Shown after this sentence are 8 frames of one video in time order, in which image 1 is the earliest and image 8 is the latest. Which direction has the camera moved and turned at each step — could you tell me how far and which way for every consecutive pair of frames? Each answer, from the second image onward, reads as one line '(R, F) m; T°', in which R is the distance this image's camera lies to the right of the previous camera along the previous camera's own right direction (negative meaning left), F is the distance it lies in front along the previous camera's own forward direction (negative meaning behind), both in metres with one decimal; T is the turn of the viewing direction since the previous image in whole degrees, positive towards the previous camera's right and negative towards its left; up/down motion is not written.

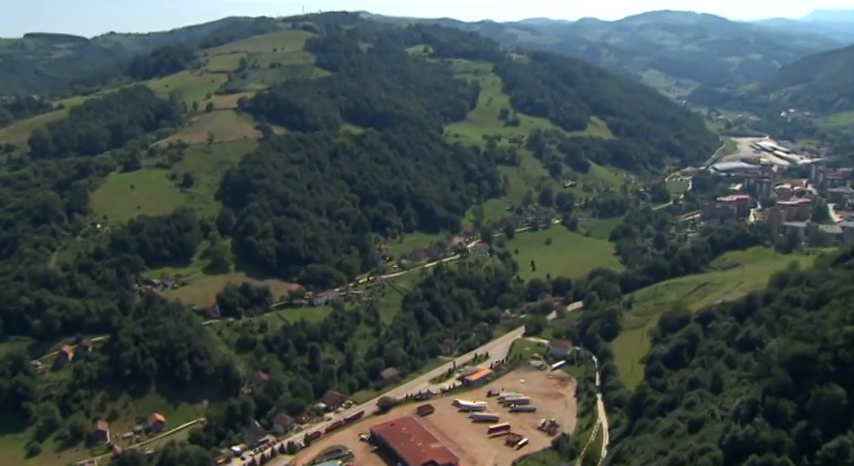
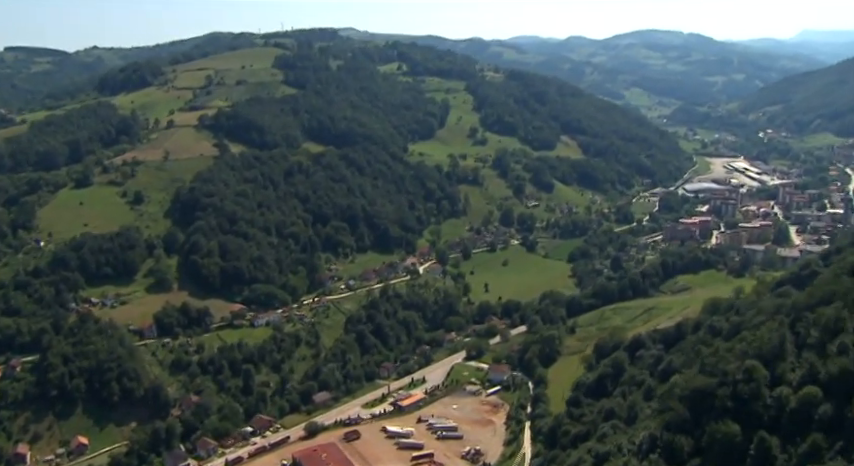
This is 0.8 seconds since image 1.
(+4.2, +0.6) m; 0°
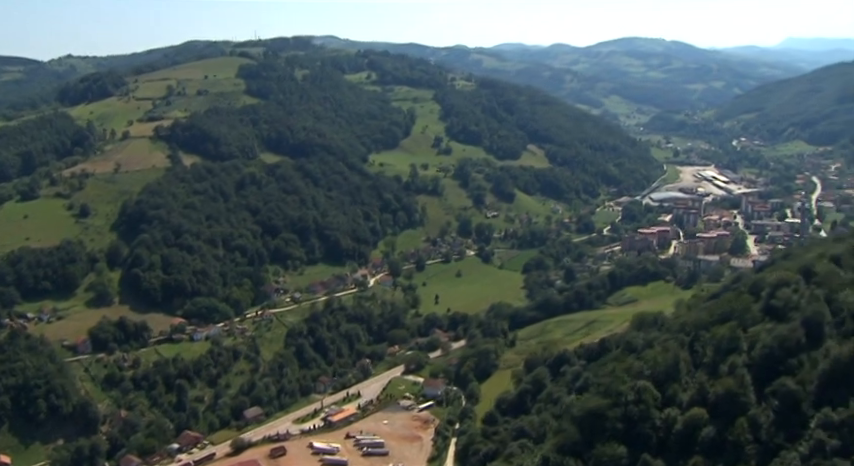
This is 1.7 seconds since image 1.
(+4.2, +0.4) m; 0°
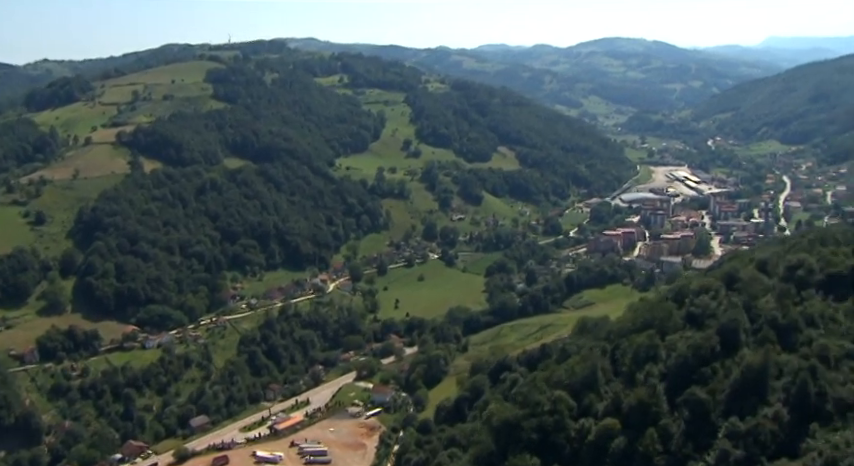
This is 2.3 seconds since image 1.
(+3.0, +0.3) m; 0°
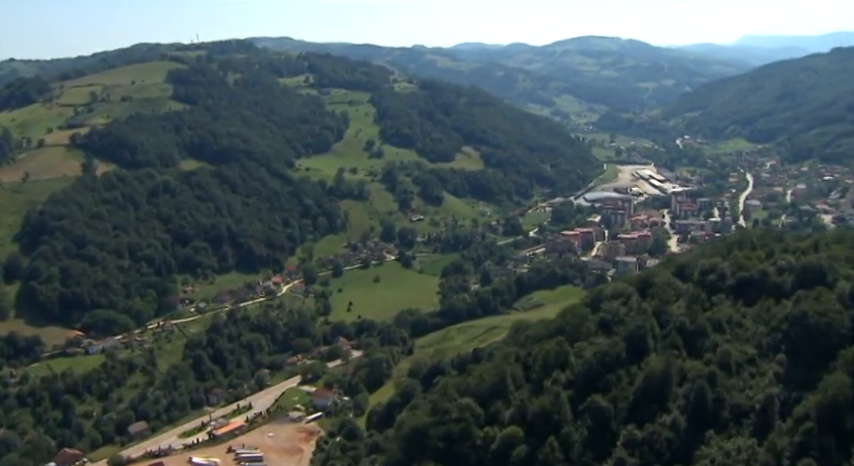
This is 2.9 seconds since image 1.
(+3.0, +0.2) m; +1°
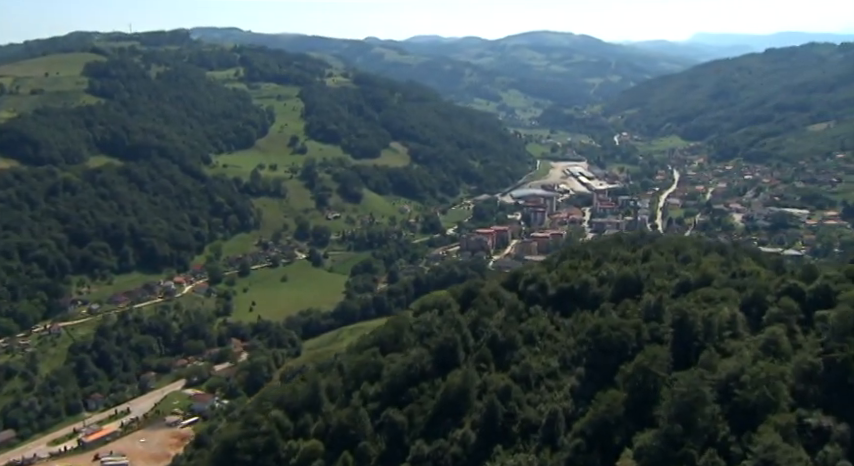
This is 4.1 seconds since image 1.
(+6.0, +0.3) m; +2°
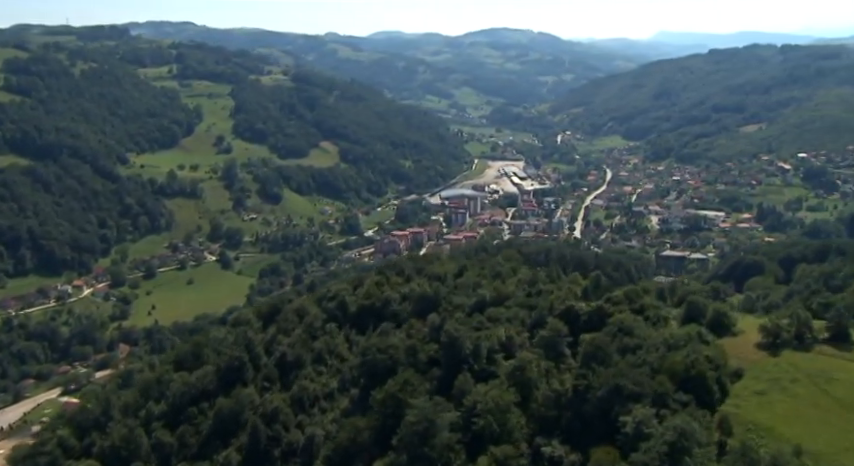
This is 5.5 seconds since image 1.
(+7.1, +0.4) m; +1°
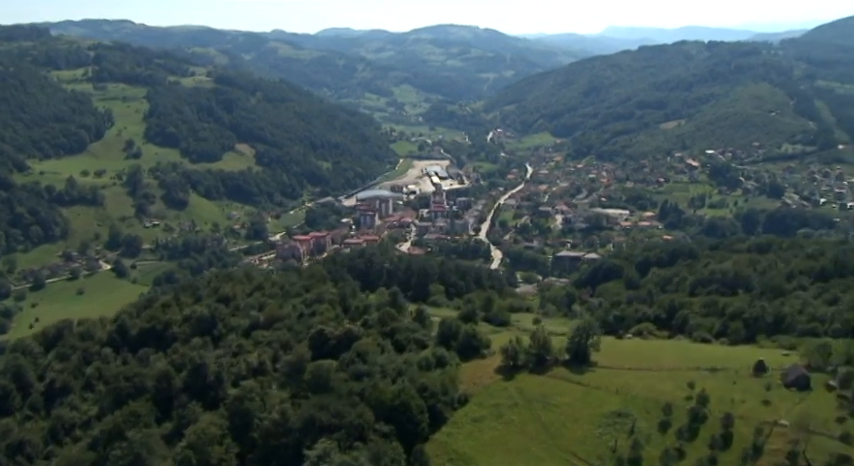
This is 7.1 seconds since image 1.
(+7.4, +0.4) m; +2°
